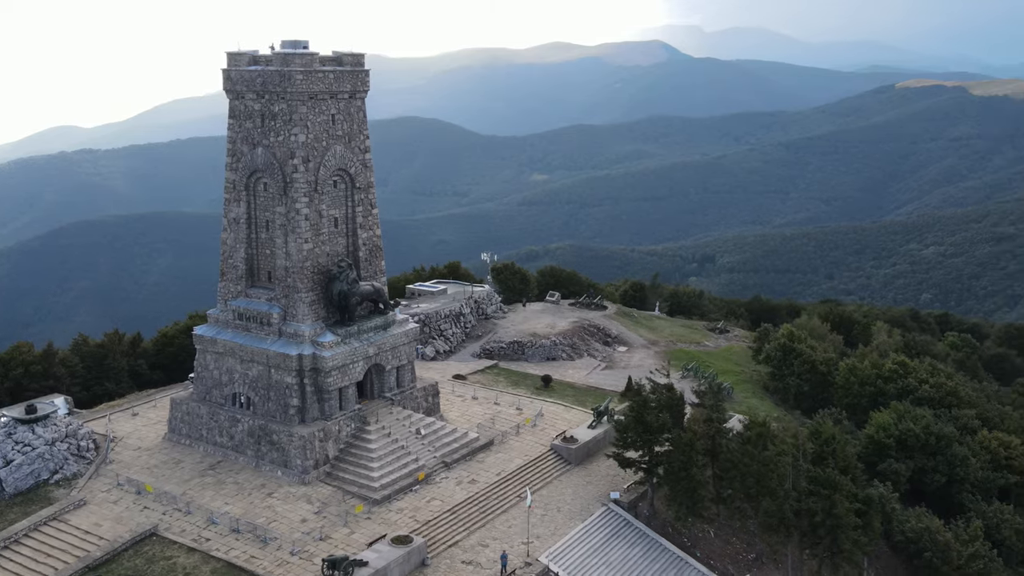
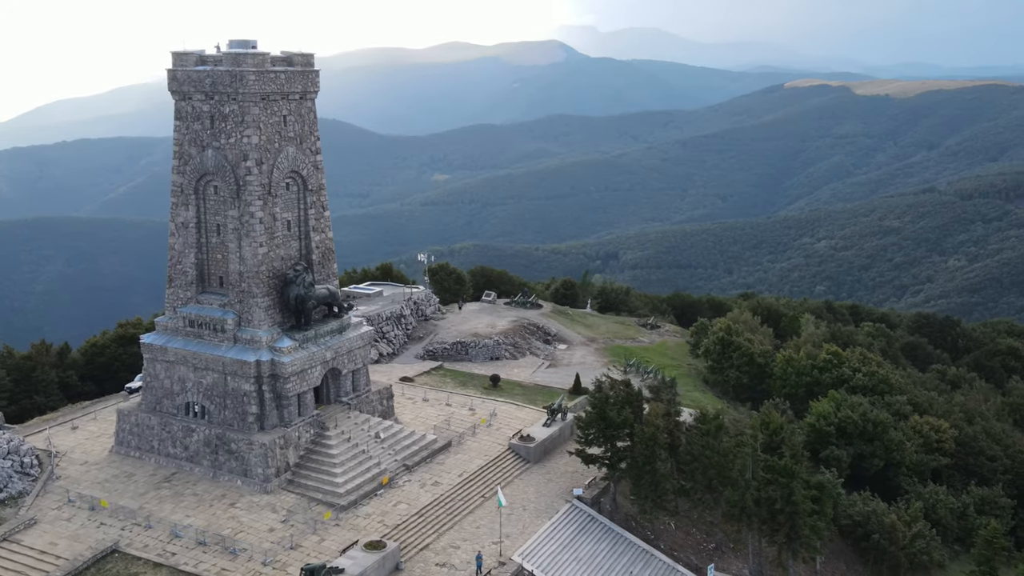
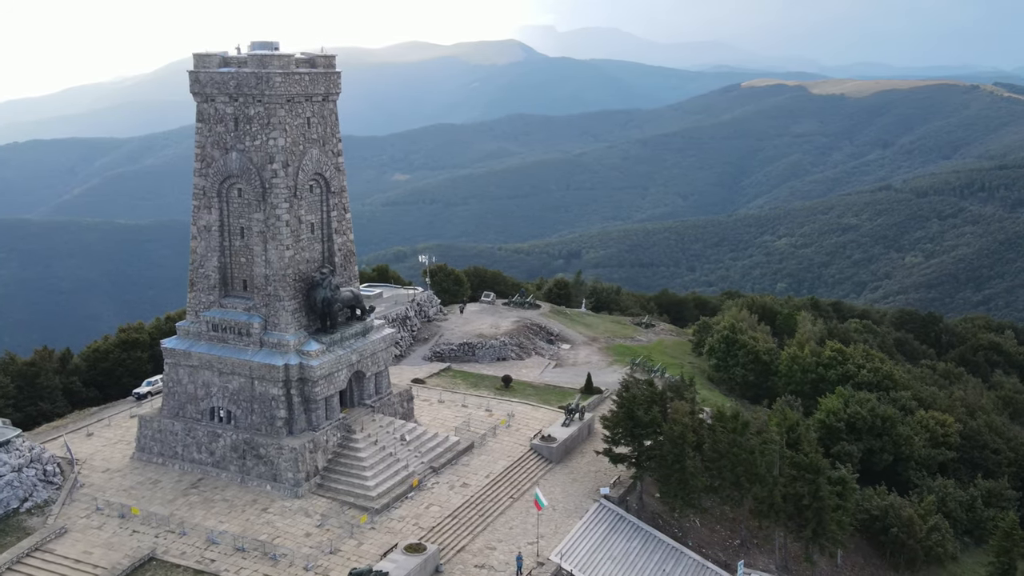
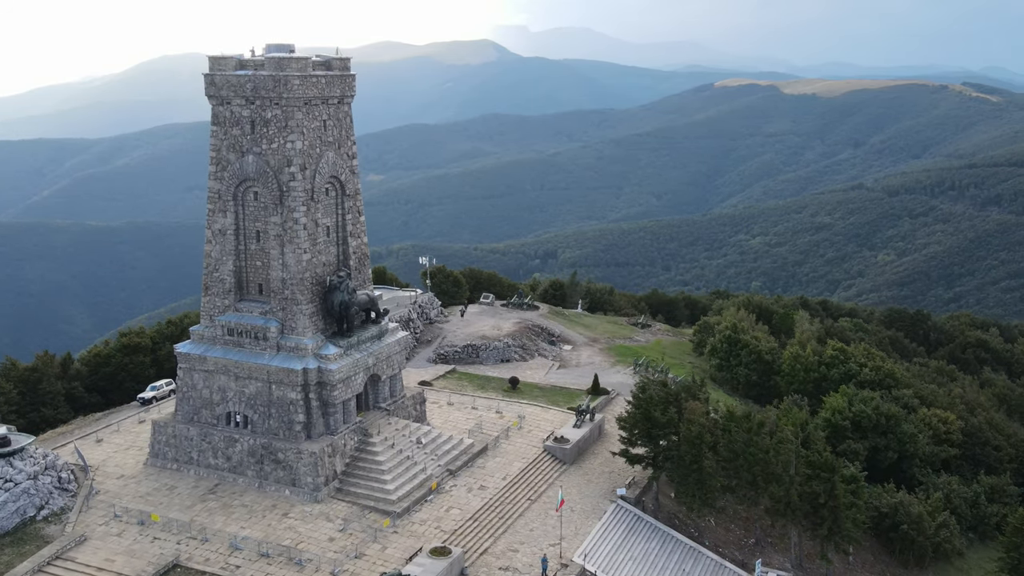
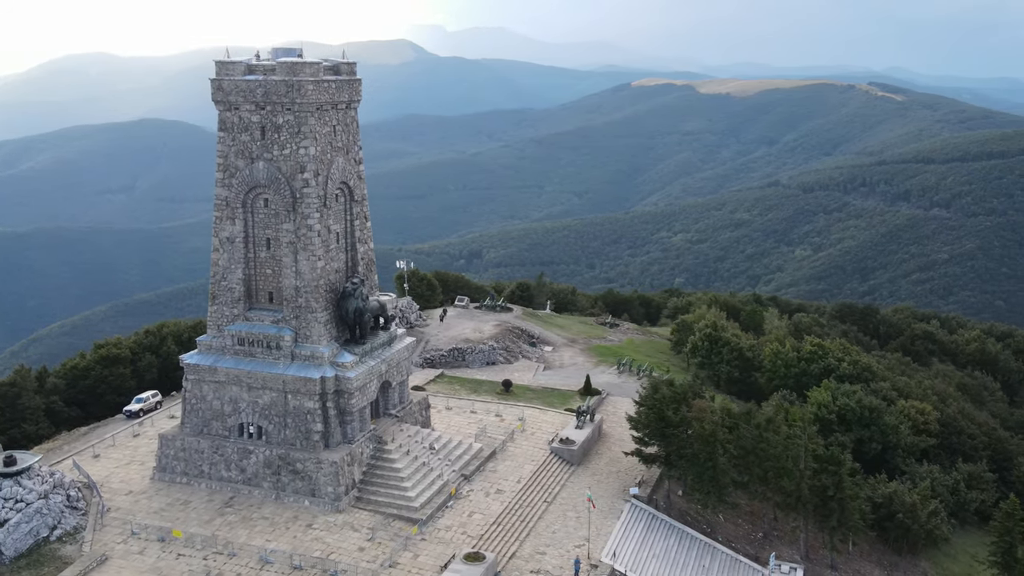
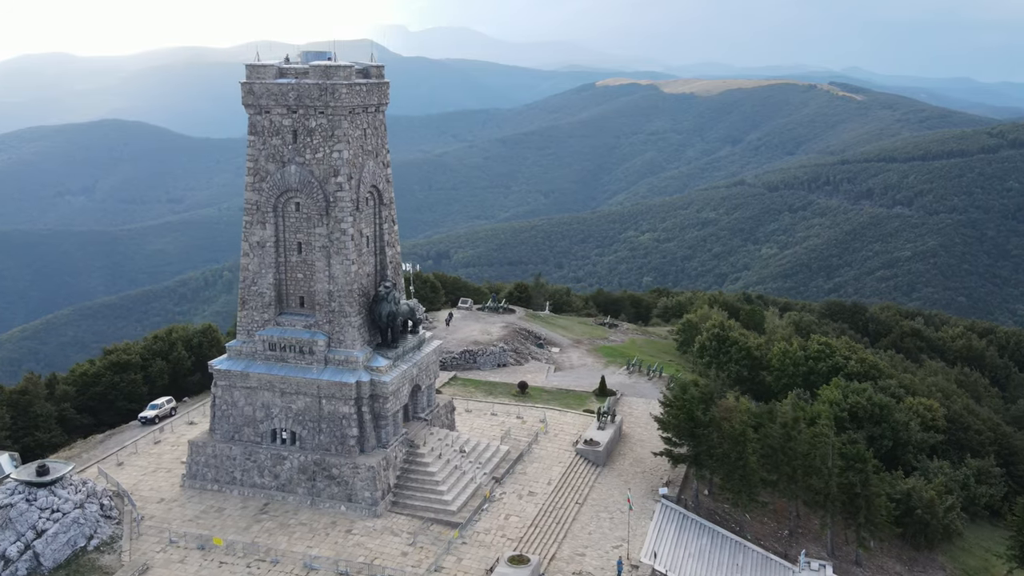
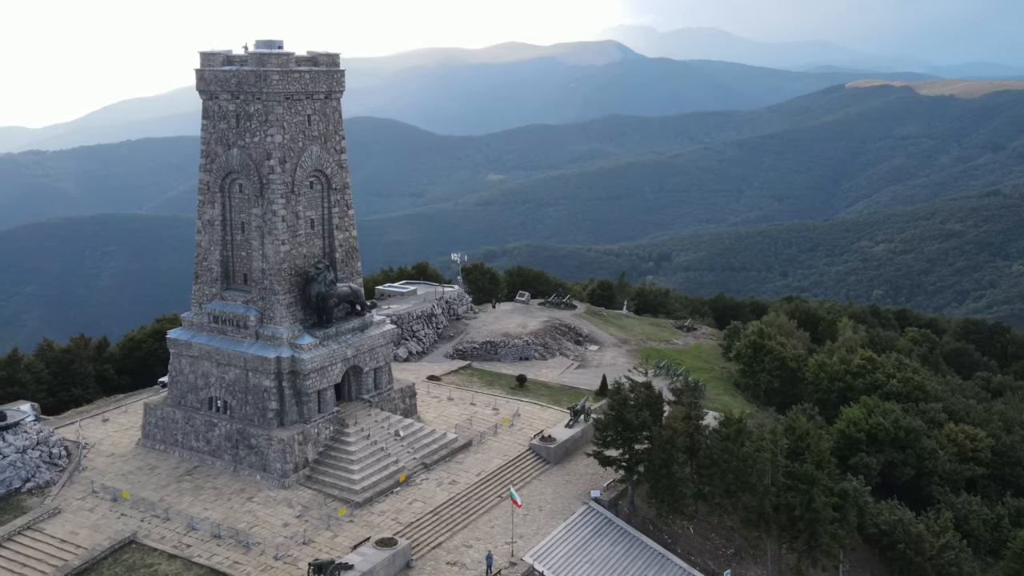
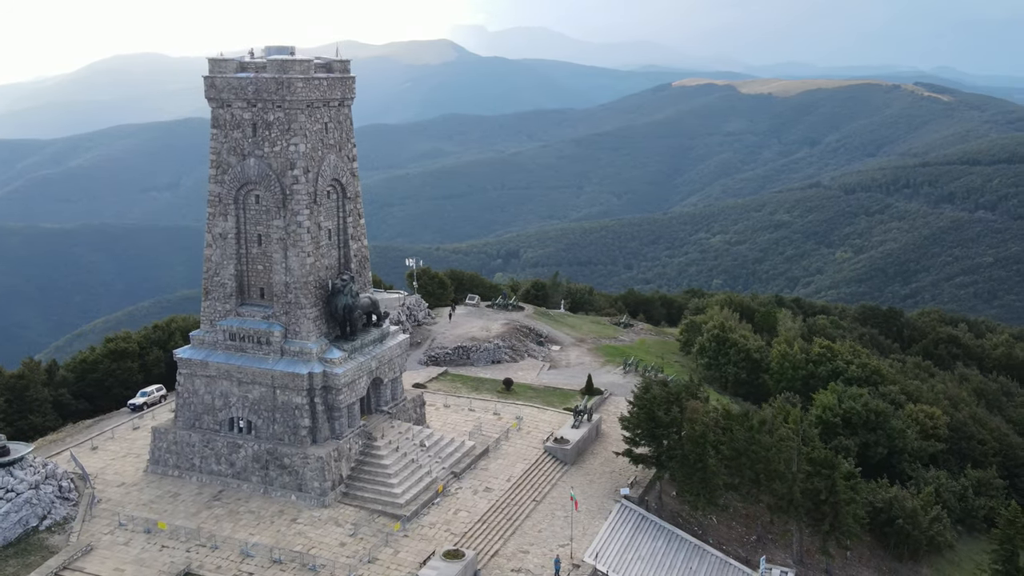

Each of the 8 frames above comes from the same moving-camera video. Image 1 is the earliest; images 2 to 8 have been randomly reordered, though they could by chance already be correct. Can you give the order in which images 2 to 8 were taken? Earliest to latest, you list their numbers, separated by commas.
7, 2, 3, 4, 8, 5, 6
